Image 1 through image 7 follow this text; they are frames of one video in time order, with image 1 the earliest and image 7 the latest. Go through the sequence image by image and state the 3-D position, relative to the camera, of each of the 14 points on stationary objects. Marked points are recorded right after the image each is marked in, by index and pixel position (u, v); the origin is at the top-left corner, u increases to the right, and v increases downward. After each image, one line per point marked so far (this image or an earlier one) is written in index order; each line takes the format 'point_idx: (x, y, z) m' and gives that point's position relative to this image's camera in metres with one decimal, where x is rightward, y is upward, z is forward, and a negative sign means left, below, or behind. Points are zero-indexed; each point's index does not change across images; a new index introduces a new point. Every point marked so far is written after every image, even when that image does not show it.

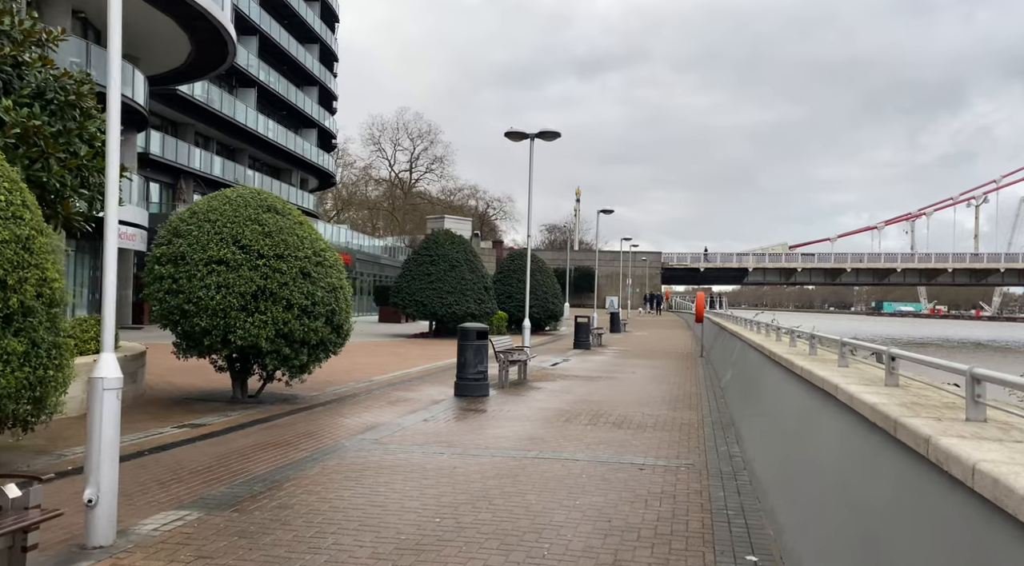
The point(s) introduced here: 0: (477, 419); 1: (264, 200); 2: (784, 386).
0: (-0.5, -1.8, +9.7) m
1: (-3.4, +1.1, +10.4) m
2: (+2.6, -1.0, +7.1) m
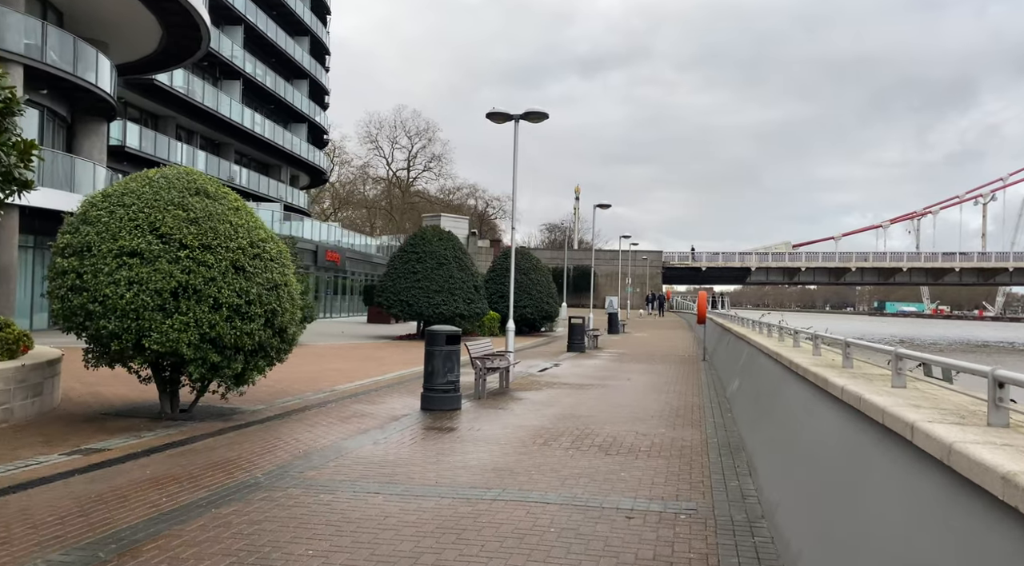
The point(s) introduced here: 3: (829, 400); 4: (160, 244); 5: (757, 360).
0: (-0.8, -1.7, +8.2) m
1: (-3.8, +1.2, +8.8) m
2: (+2.2, -0.9, +5.6) m
3: (+2.2, -0.8, +5.2) m
4: (-3.8, +0.4, +8.2) m
5: (+3.3, -1.0, +10.3) m
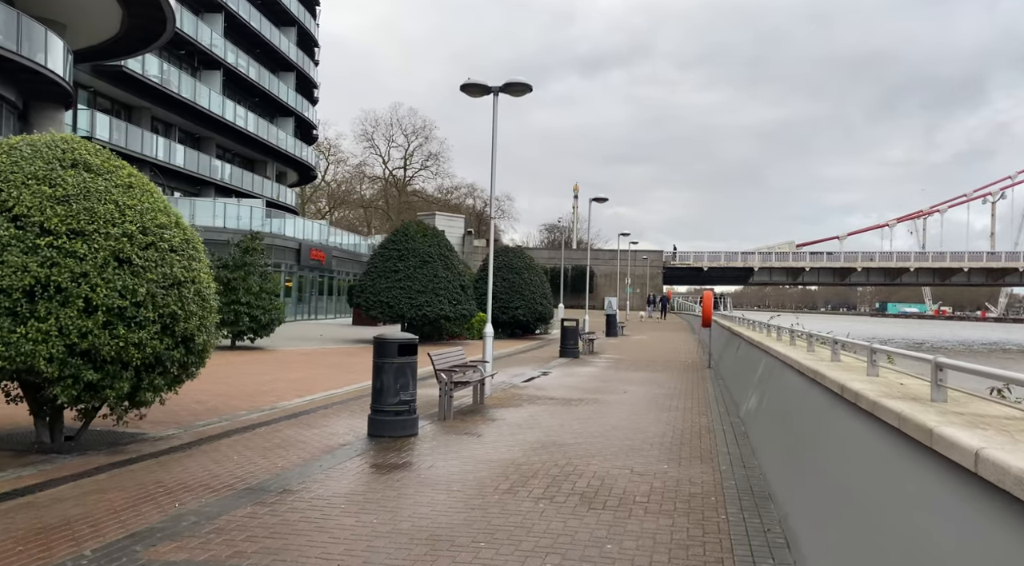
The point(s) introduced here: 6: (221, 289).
0: (-1.2, -1.7, +6.3) m
1: (-4.1, +1.2, +7.0) m
2: (+1.9, -0.9, +3.8) m
3: (+1.8, -0.8, +3.3) m
4: (-4.2, +0.5, +6.3) m
5: (+3.0, -1.0, +8.4) m
6: (-7.6, -0.2, +19.7) m
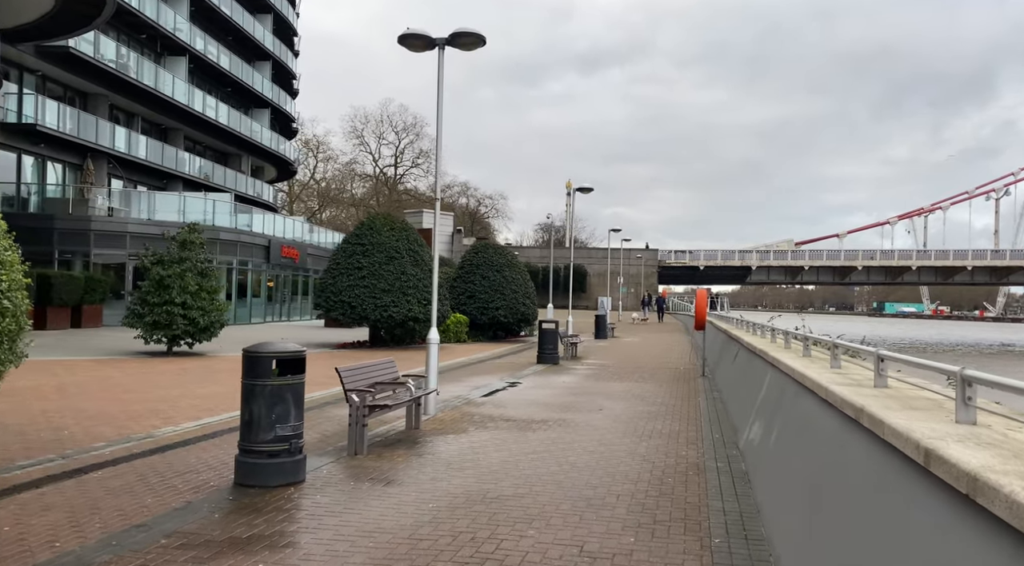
0: (-1.8, -1.6, +4.1) m
1: (-4.8, +1.3, +4.8) m
2: (+1.2, -0.8, +1.6) m
3: (+1.2, -0.7, +1.2) m
4: (-4.9, +0.5, +4.1) m
5: (+2.3, -0.9, +6.2) m
6: (-8.3, -0.1, +17.5) m
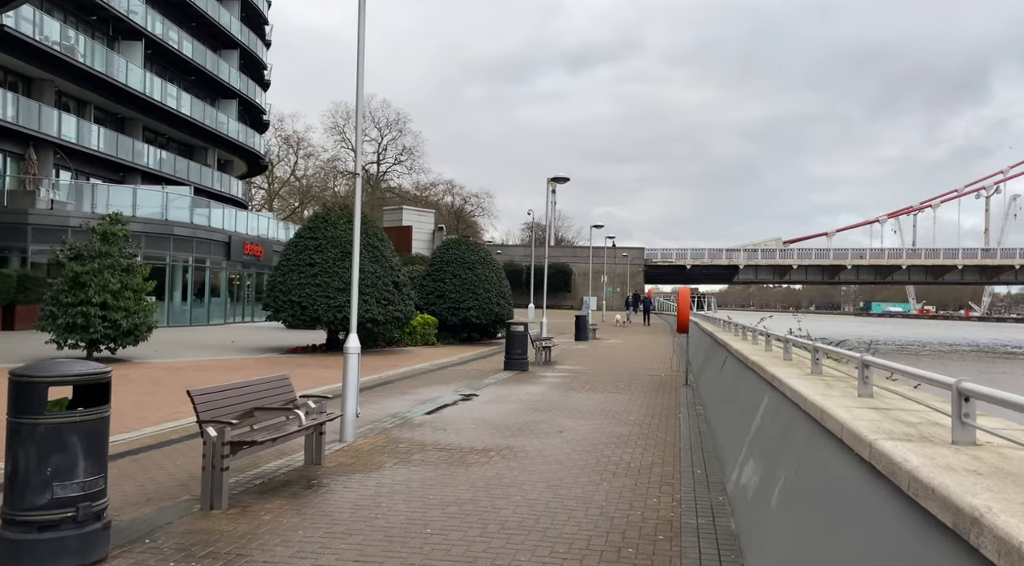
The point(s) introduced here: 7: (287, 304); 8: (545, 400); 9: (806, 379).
0: (-2.4, -1.6, +2.2) m
1: (-5.4, +1.3, +2.8) m
2: (+0.7, -0.8, -0.3) m
3: (+0.7, -0.7, -0.7) m
4: (-5.4, +0.6, +2.2) m
5: (+1.7, -0.9, +4.4) m
6: (-9.1, -0.1, +15.5) m
7: (-5.9, -0.6, +19.9) m
8: (+0.5, -1.9, +12.2) m
9: (+2.2, -0.7, +5.4) m
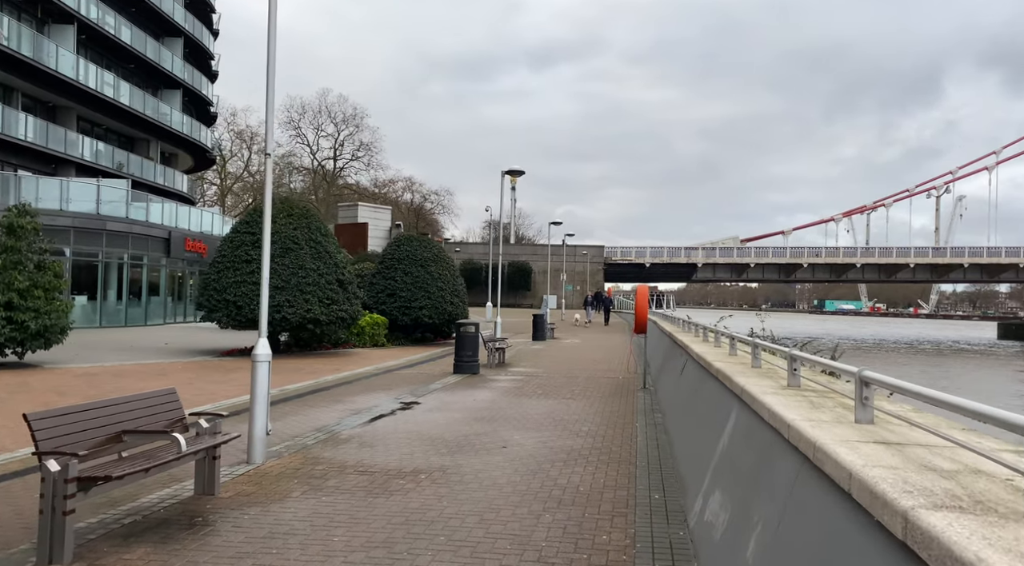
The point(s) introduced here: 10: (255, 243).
0: (-2.7, -1.6, +1.1) m
1: (-5.7, +1.3, +1.6) m
2: (+0.5, -0.8, -1.2) m
3: (+0.5, -0.7, -1.6) m
4: (-5.8, +0.6, +0.9) m
5: (+1.3, -0.9, +3.5) m
6: (-10.1, 0.0, +14.1) m
7: (-7.1, -0.5, +18.5) m
8: (-0.3, -1.9, +11.2) m
9: (+1.7, -0.7, +4.6) m
10: (-6.4, +1.0, +18.9) m
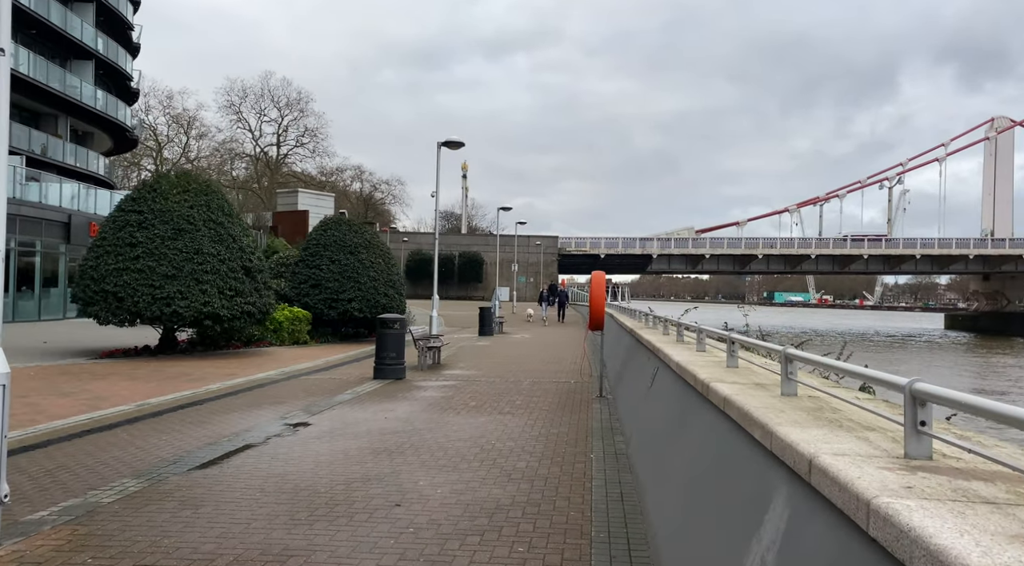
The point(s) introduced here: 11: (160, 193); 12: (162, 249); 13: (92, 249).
0: (-3.0, -1.5, -1.6) m
1: (-6.1, +1.4, -1.3) m
2: (+0.3, -0.7, -3.7) m
3: (+0.3, -0.6, -4.2) m
4: (-6.1, +0.7, -2.0) m
5: (+0.8, -0.8, +1.0) m
6: (-11.2, +0.2, +10.9) m
7: (-8.5, -0.3, +15.5) m
8: (-1.2, -1.7, +8.7) m
9: (+1.1, -0.6, +2.1) m
10: (-7.8, +1.3, +15.9) m
11: (-7.6, +2.0, +16.3) m
12: (-7.3, +0.7, +15.7) m
13: (-8.9, +0.7, +16.0) m
